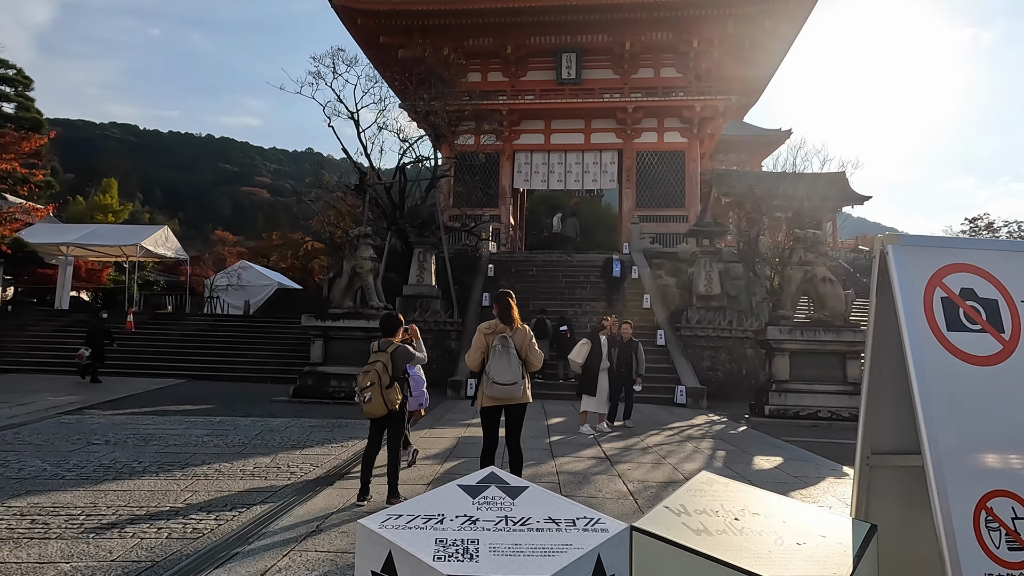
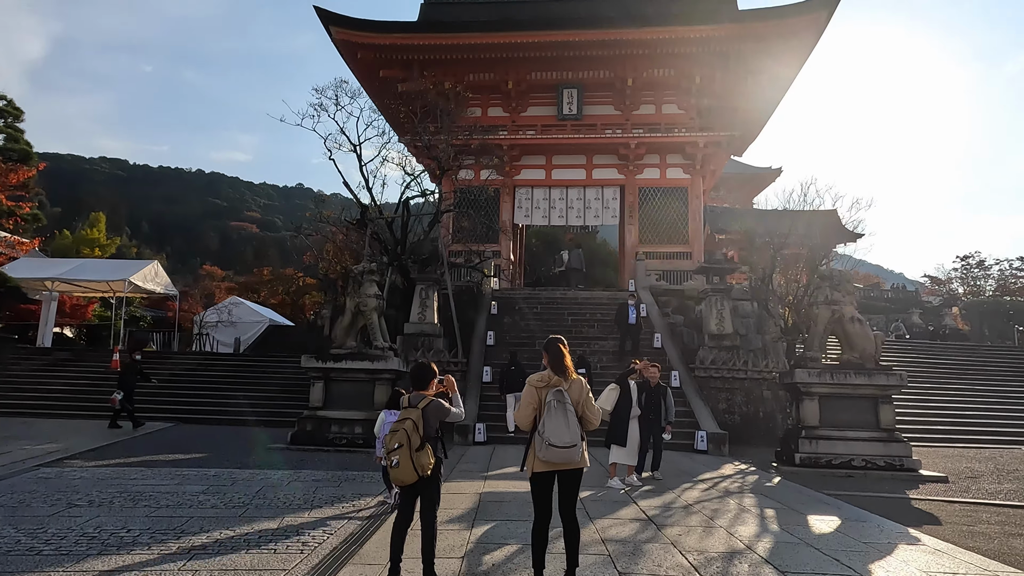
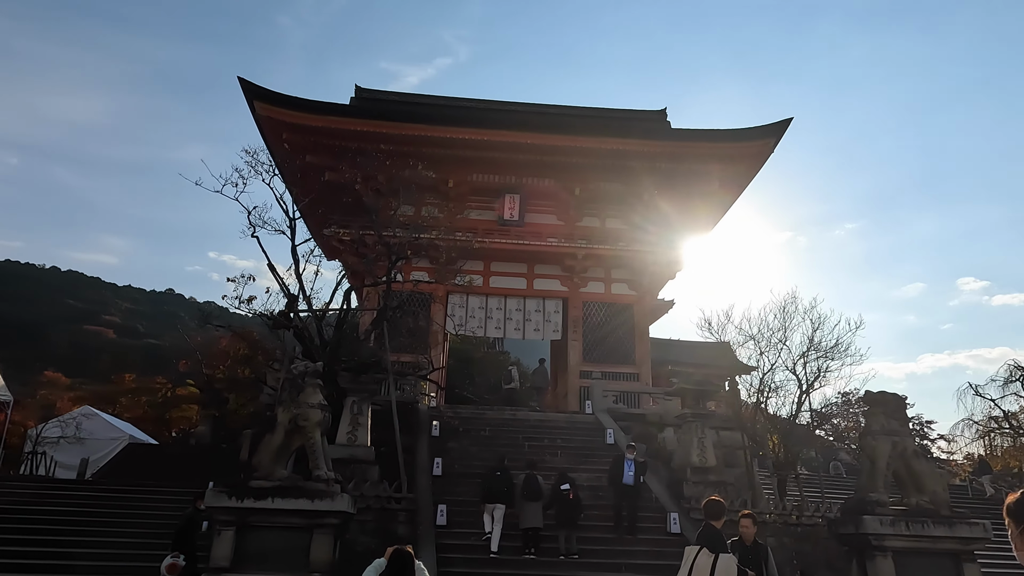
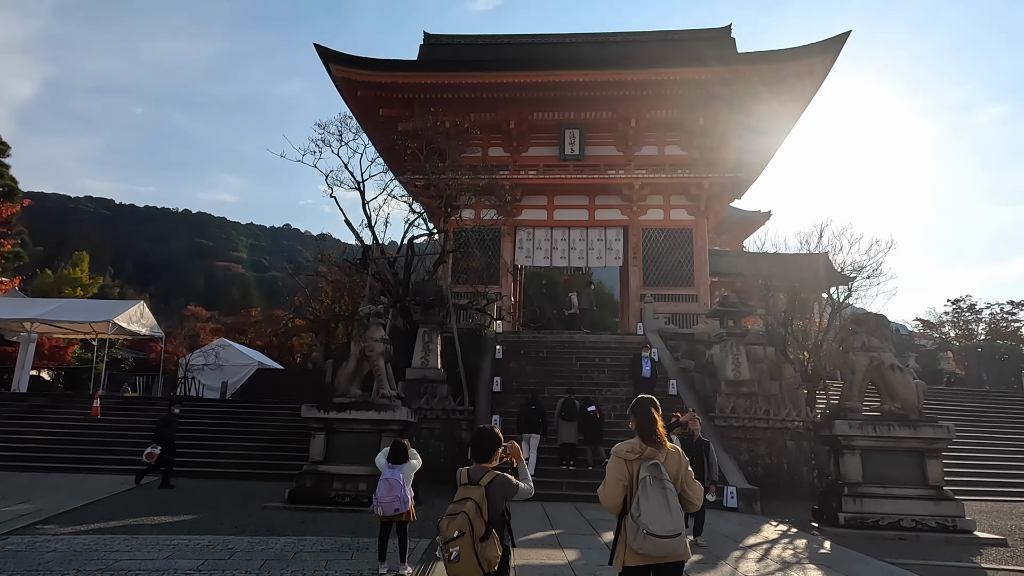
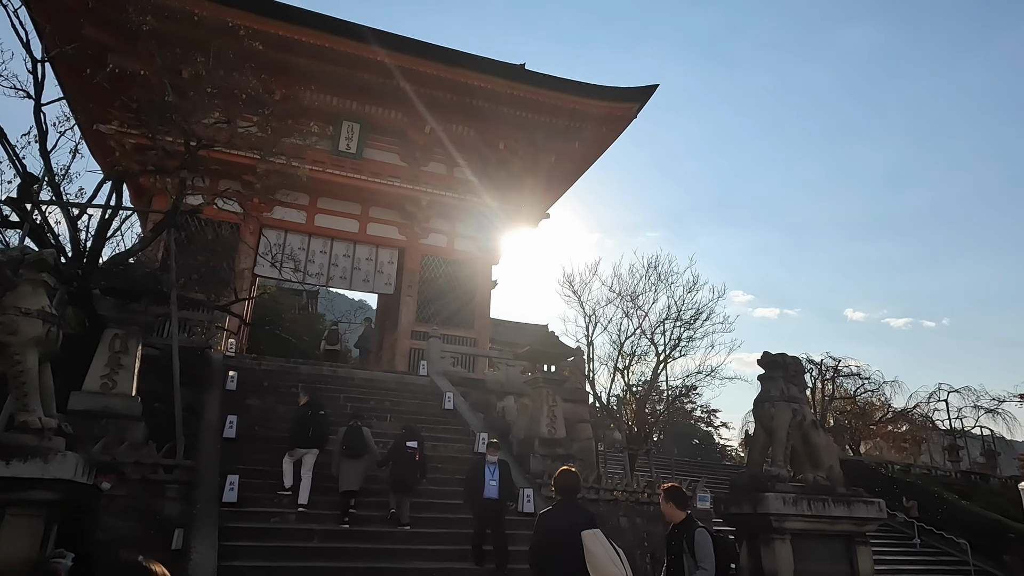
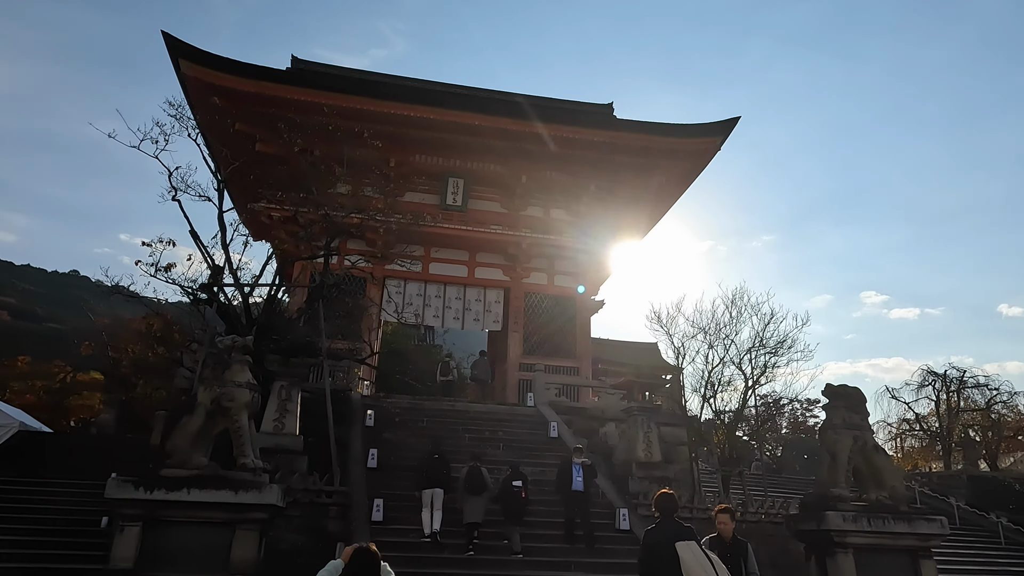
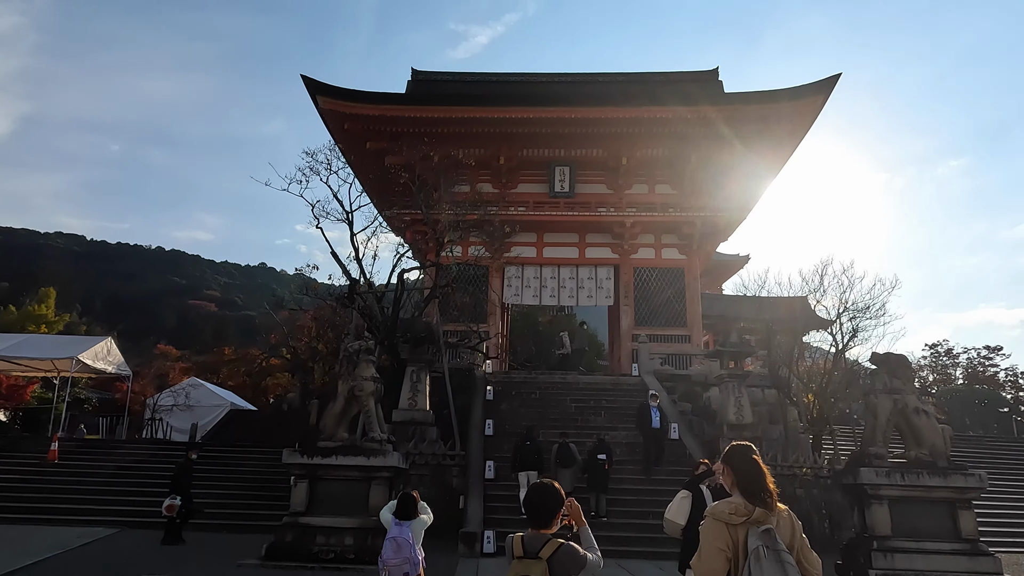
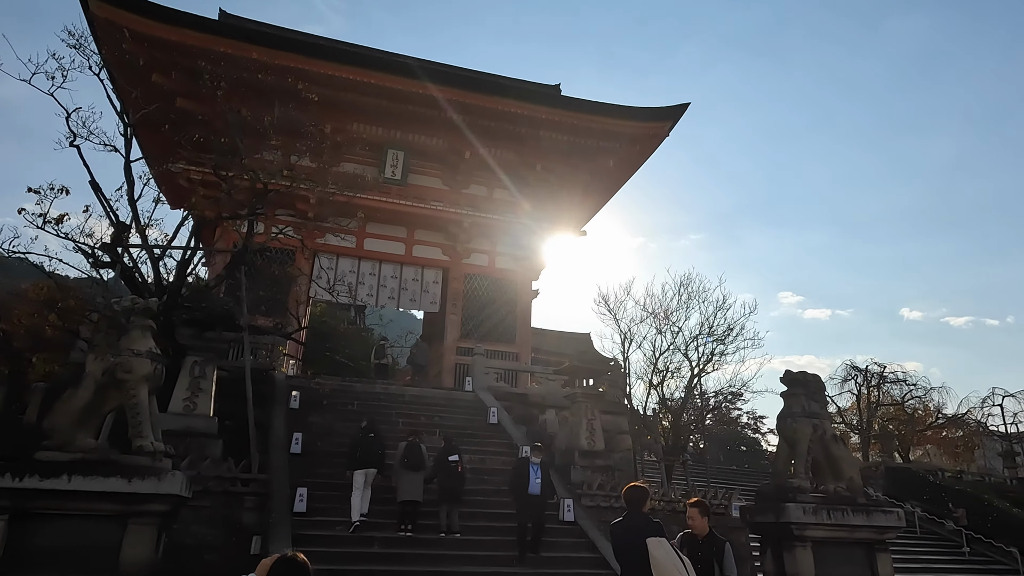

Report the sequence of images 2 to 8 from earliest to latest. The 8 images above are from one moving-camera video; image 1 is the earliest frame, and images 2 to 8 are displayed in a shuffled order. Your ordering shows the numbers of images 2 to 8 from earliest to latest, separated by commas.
2, 4, 7, 3, 6, 8, 5
